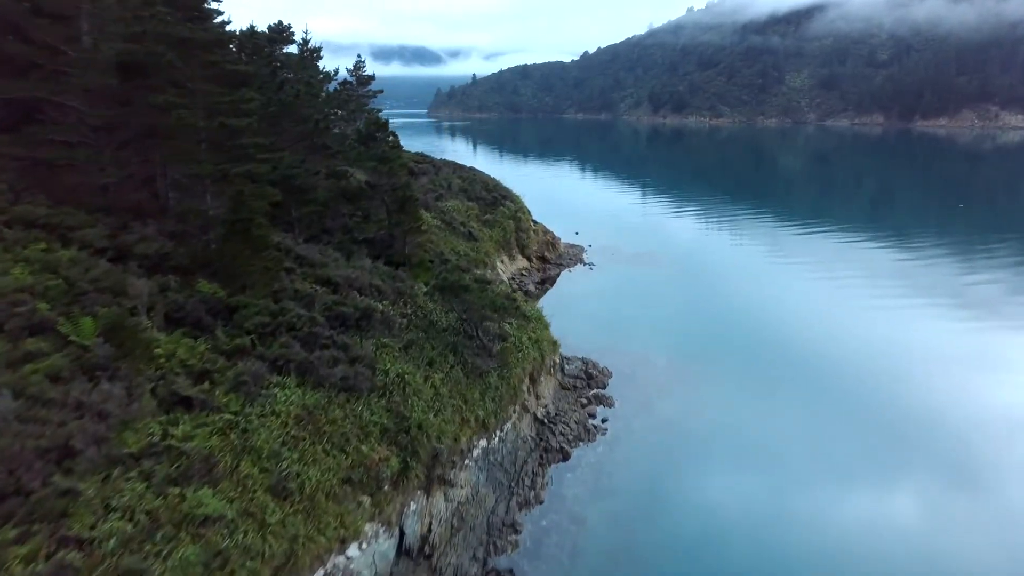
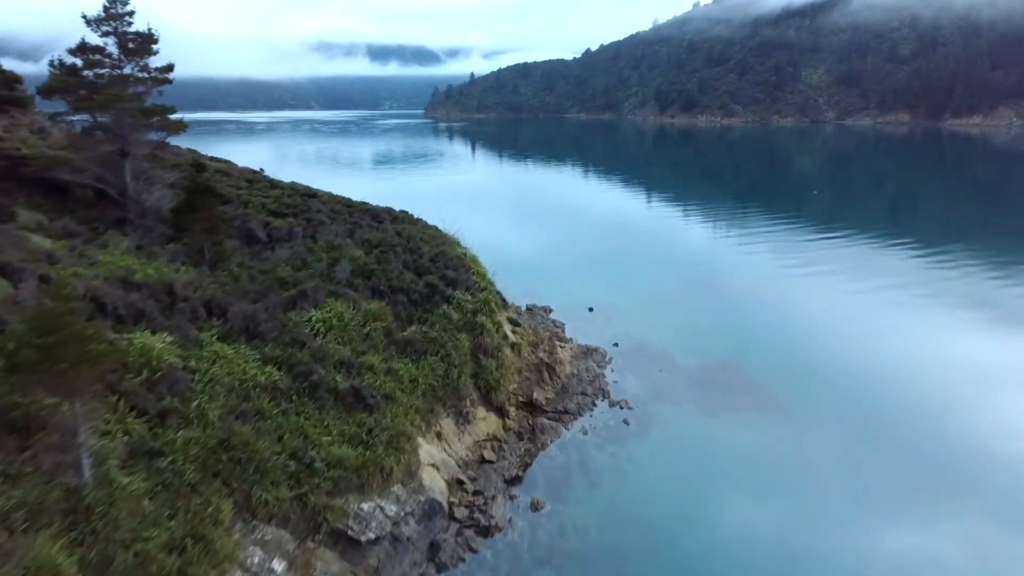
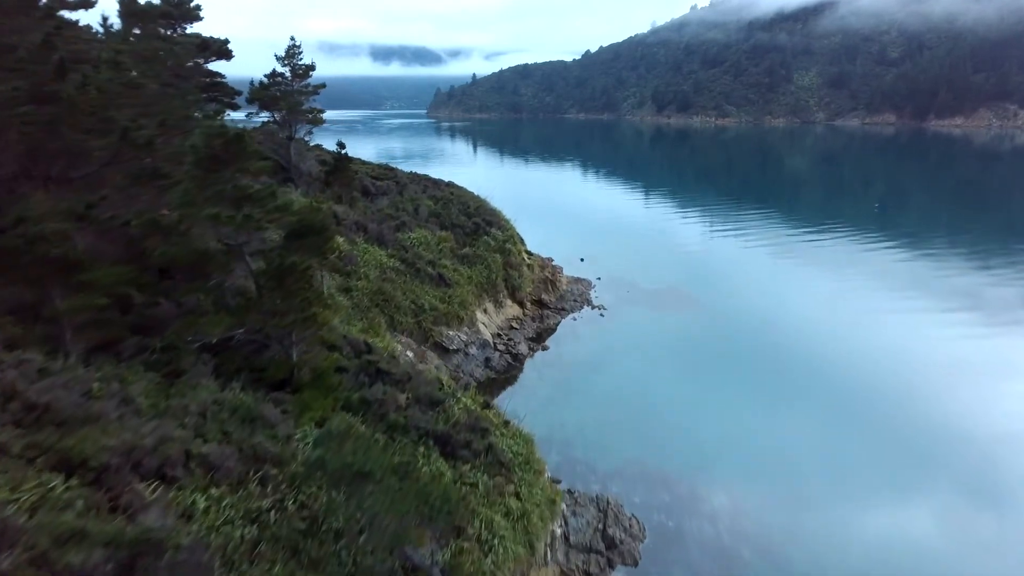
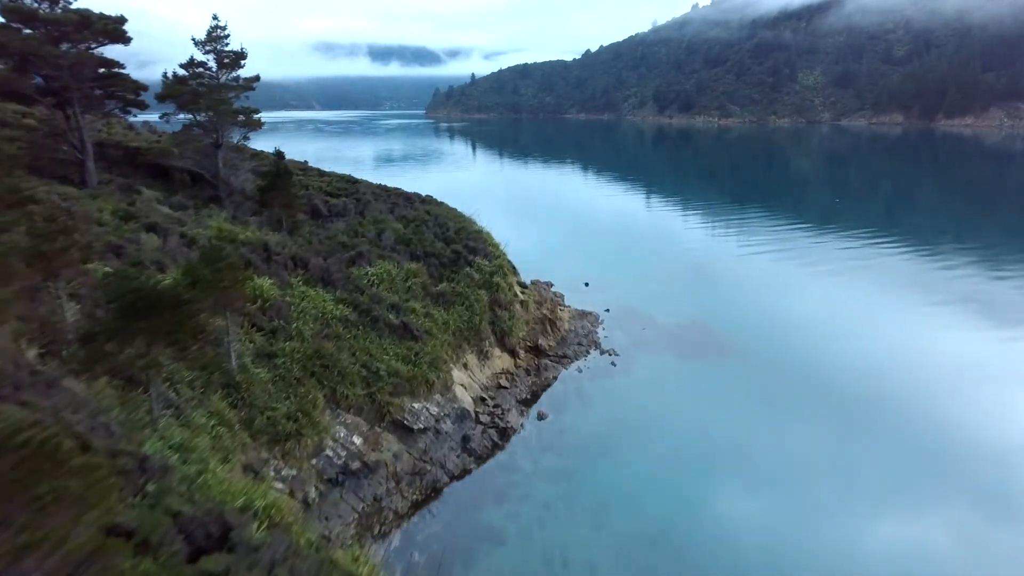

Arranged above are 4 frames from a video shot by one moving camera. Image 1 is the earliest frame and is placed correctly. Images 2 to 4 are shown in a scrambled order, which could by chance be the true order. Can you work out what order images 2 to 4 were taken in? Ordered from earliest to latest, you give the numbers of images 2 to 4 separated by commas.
3, 4, 2
